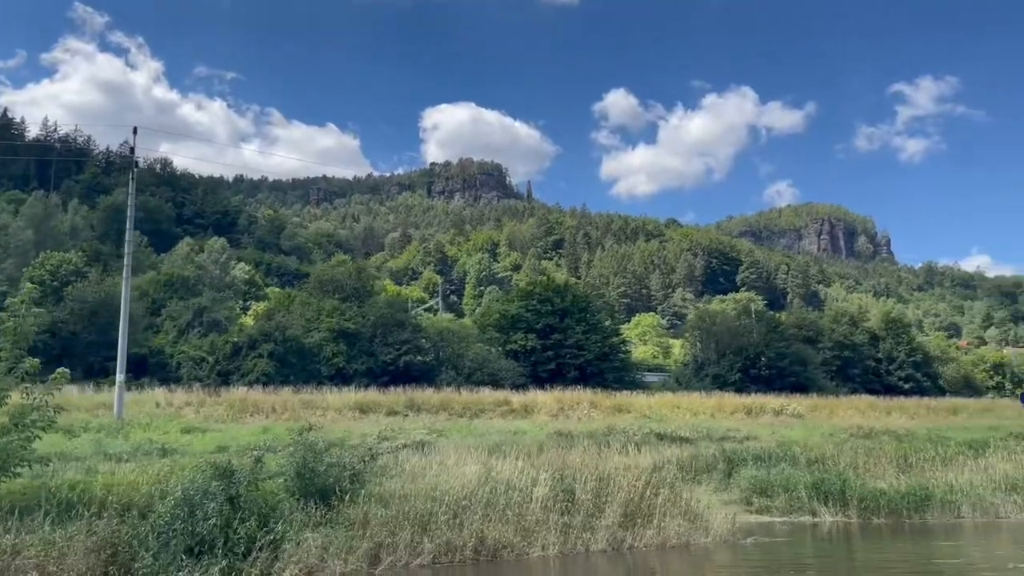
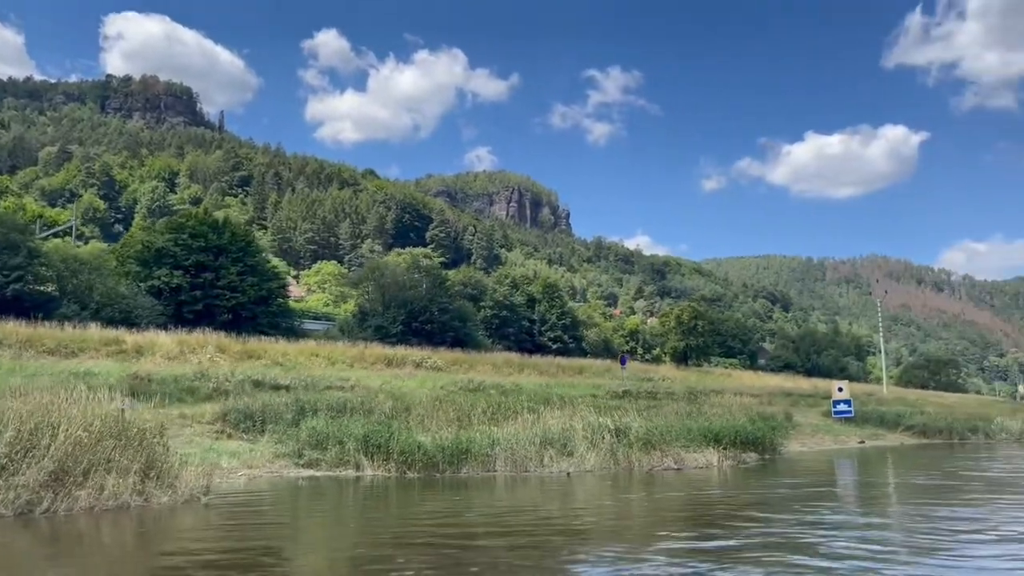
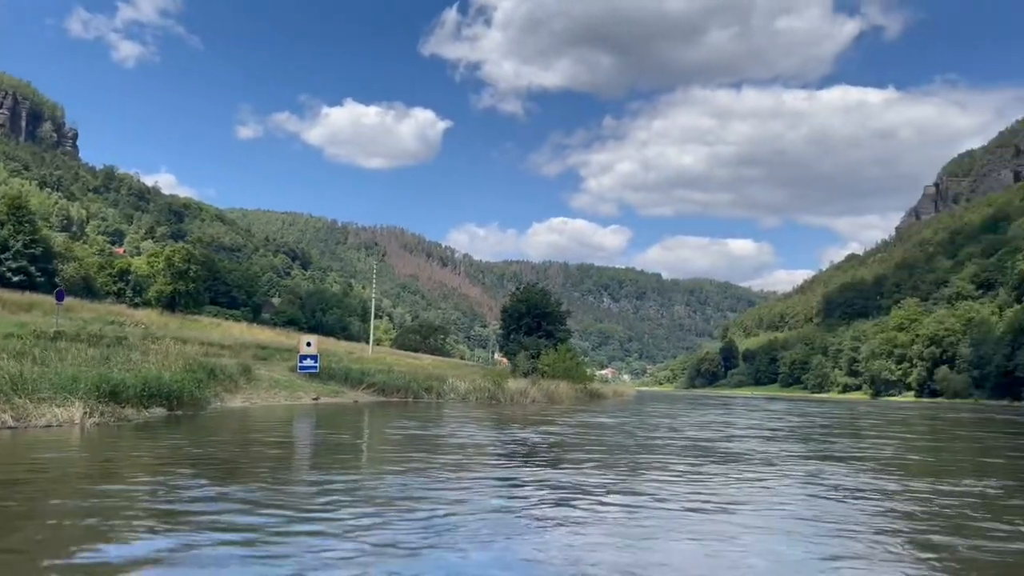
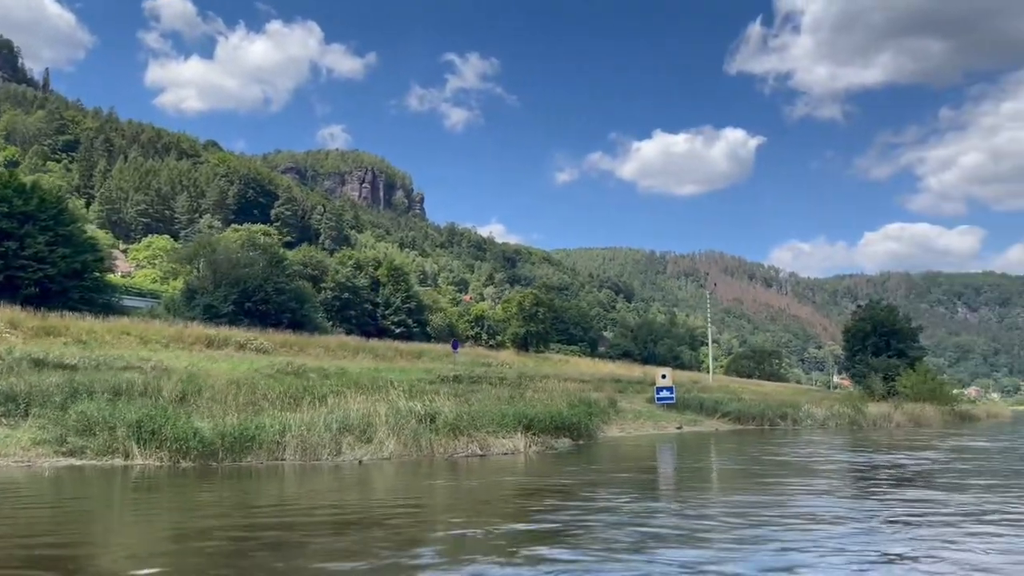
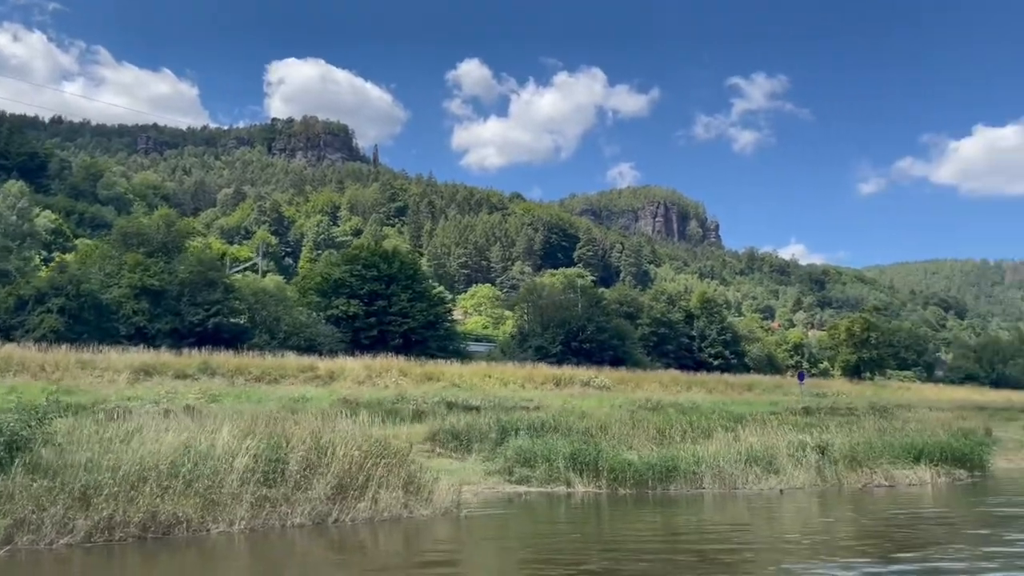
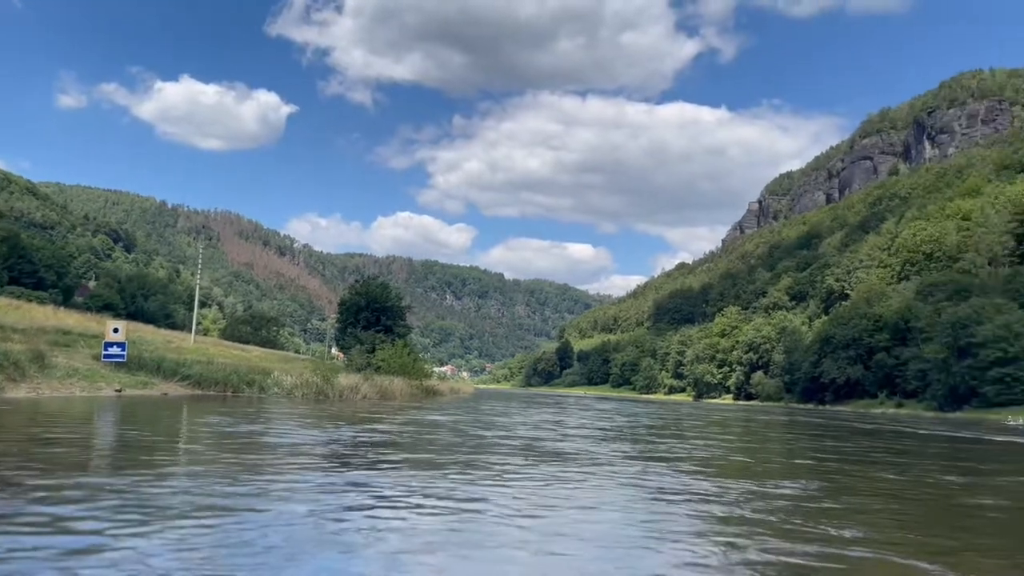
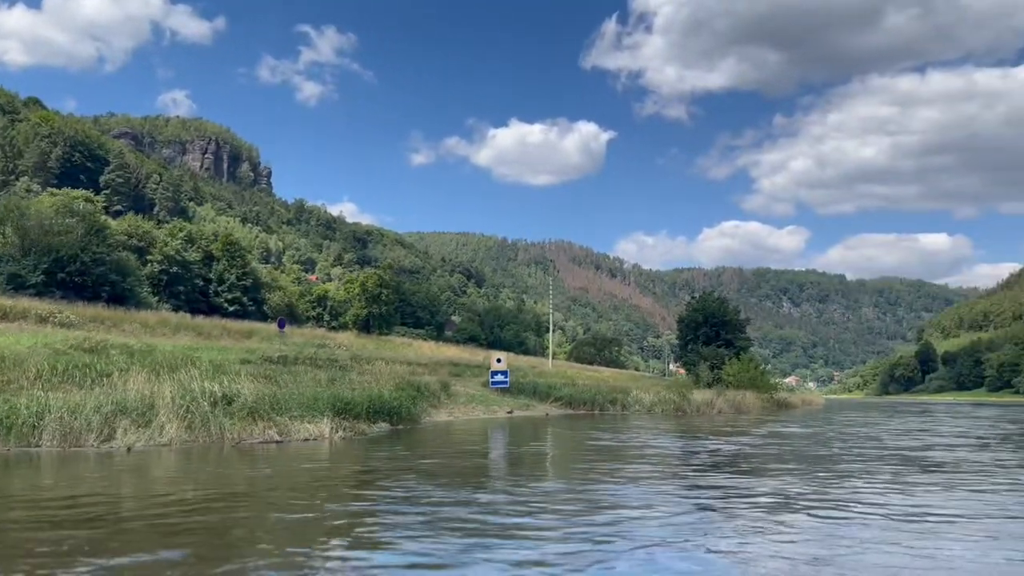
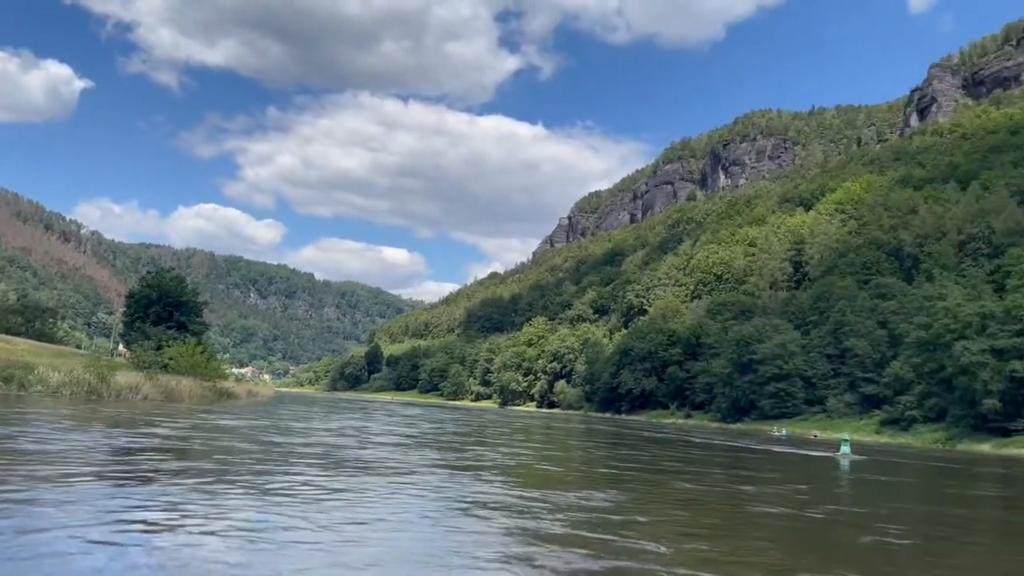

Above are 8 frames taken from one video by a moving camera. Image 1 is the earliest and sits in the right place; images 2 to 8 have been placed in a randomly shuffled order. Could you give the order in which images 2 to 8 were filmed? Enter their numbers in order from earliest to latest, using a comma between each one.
5, 2, 4, 7, 3, 6, 8
